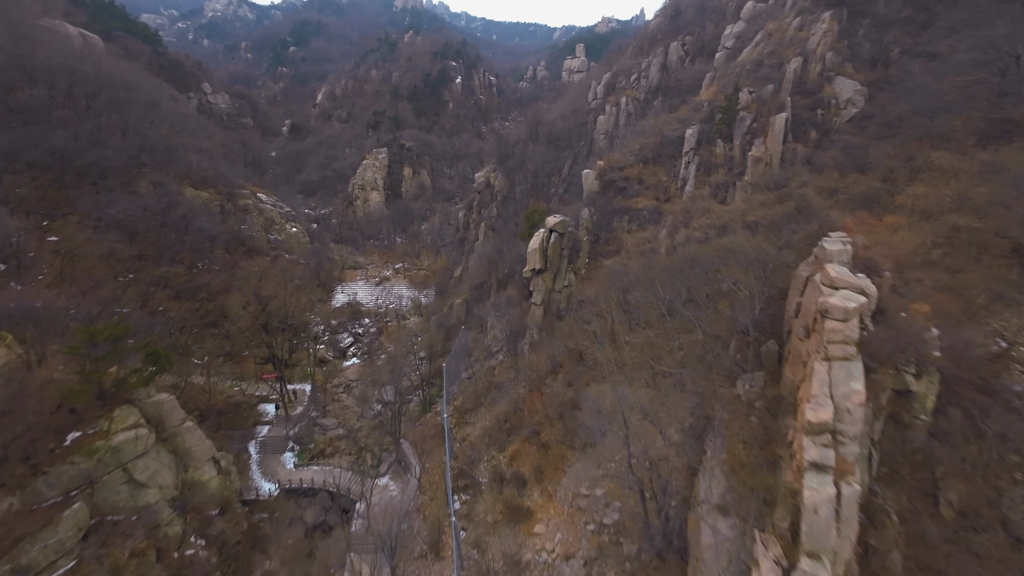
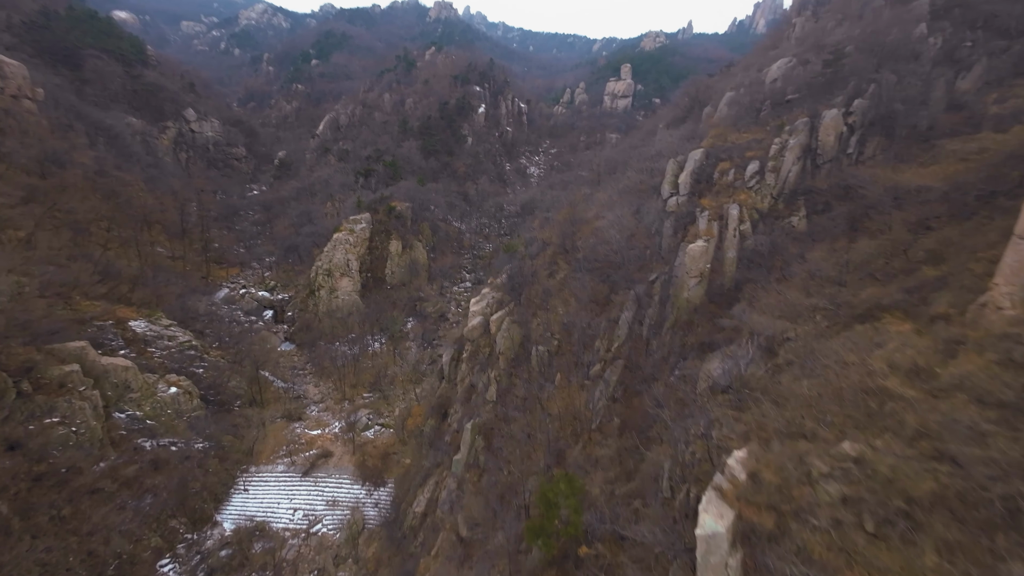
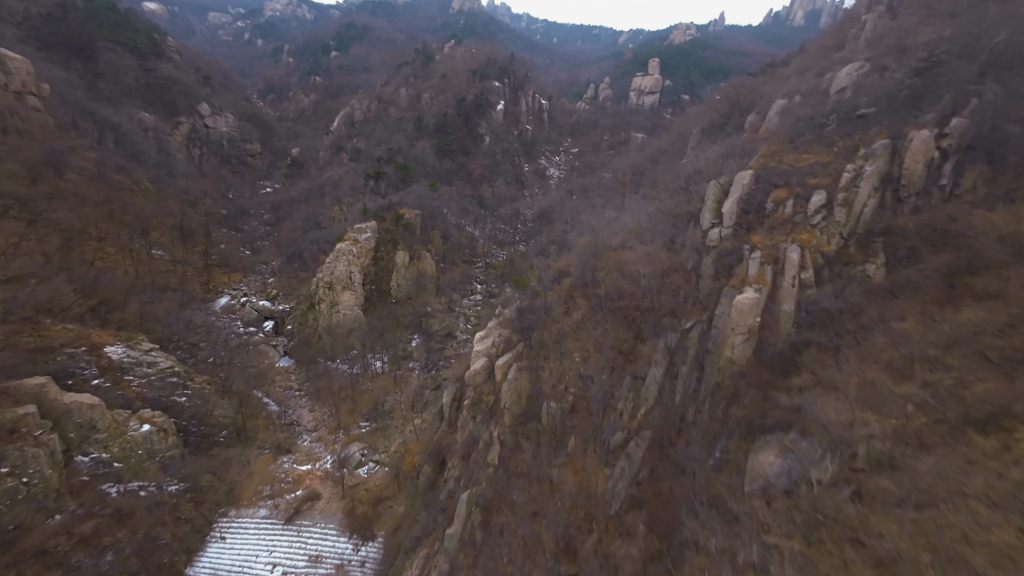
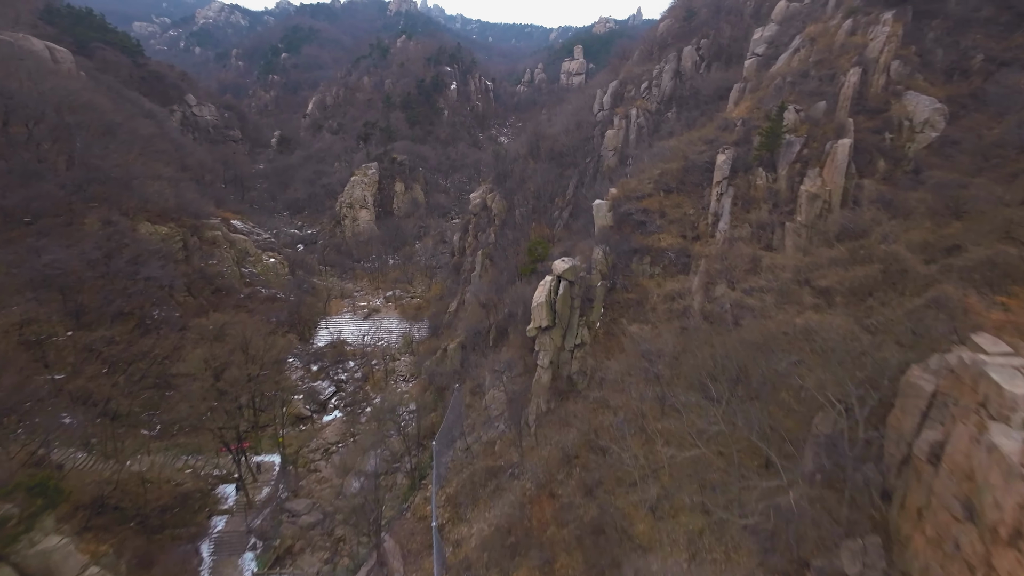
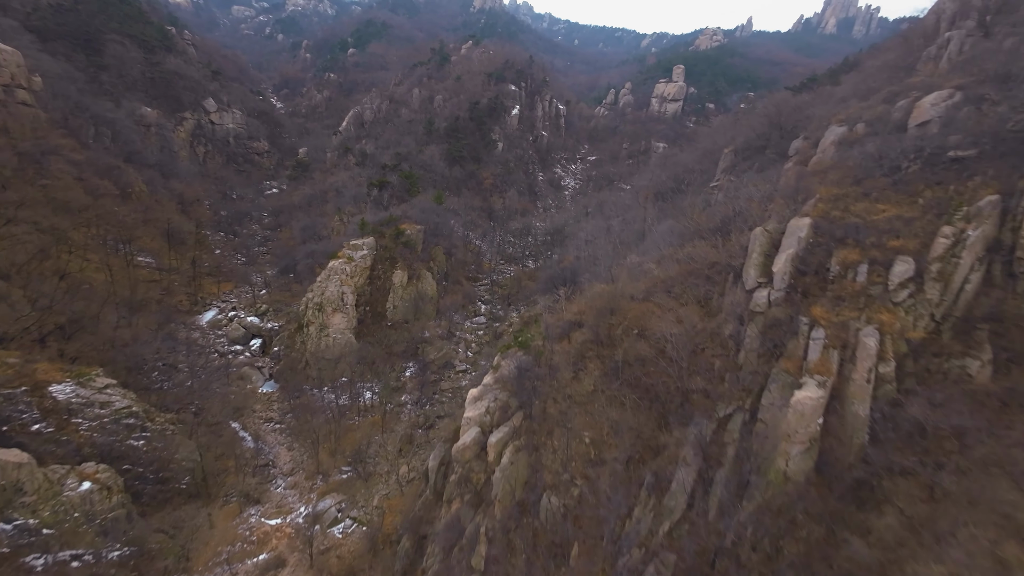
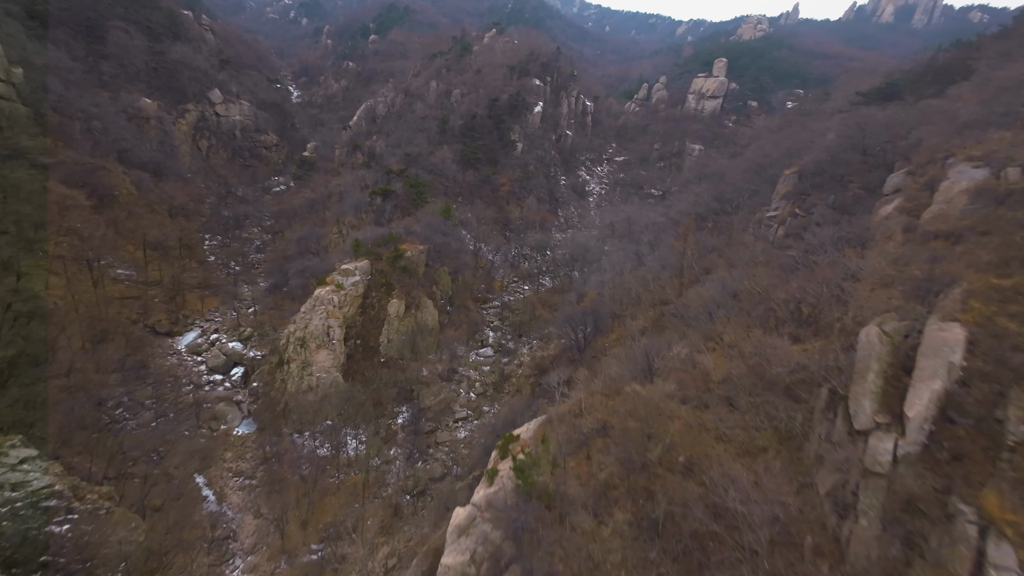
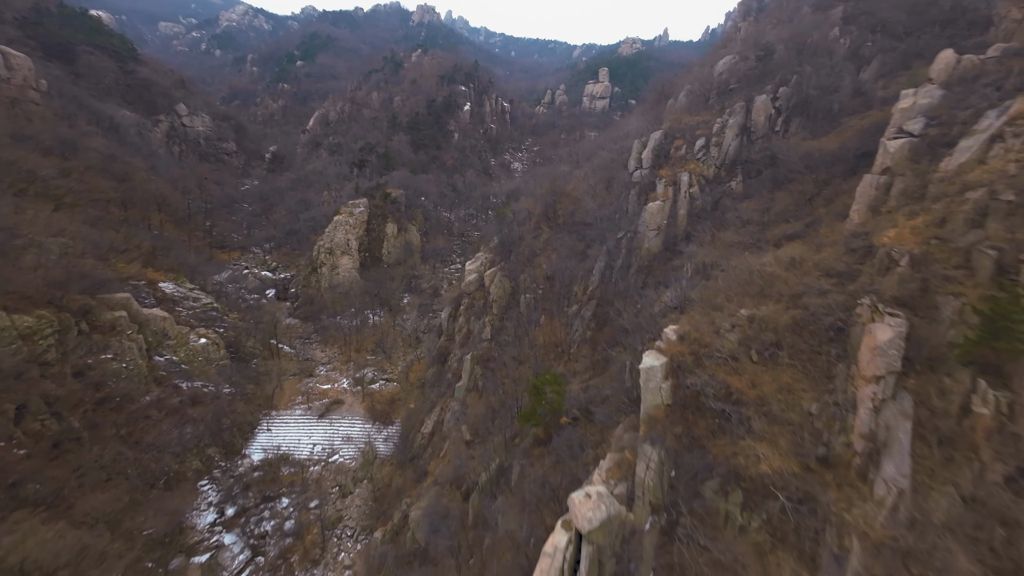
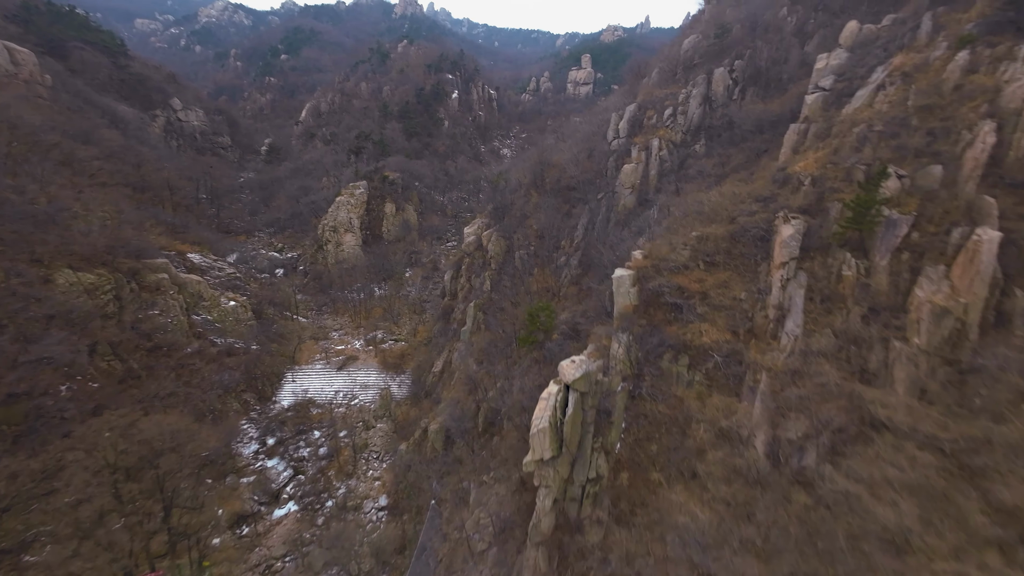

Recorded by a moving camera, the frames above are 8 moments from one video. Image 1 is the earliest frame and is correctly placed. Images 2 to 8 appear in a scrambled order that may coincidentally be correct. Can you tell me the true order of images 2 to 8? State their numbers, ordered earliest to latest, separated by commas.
4, 8, 7, 2, 3, 5, 6
